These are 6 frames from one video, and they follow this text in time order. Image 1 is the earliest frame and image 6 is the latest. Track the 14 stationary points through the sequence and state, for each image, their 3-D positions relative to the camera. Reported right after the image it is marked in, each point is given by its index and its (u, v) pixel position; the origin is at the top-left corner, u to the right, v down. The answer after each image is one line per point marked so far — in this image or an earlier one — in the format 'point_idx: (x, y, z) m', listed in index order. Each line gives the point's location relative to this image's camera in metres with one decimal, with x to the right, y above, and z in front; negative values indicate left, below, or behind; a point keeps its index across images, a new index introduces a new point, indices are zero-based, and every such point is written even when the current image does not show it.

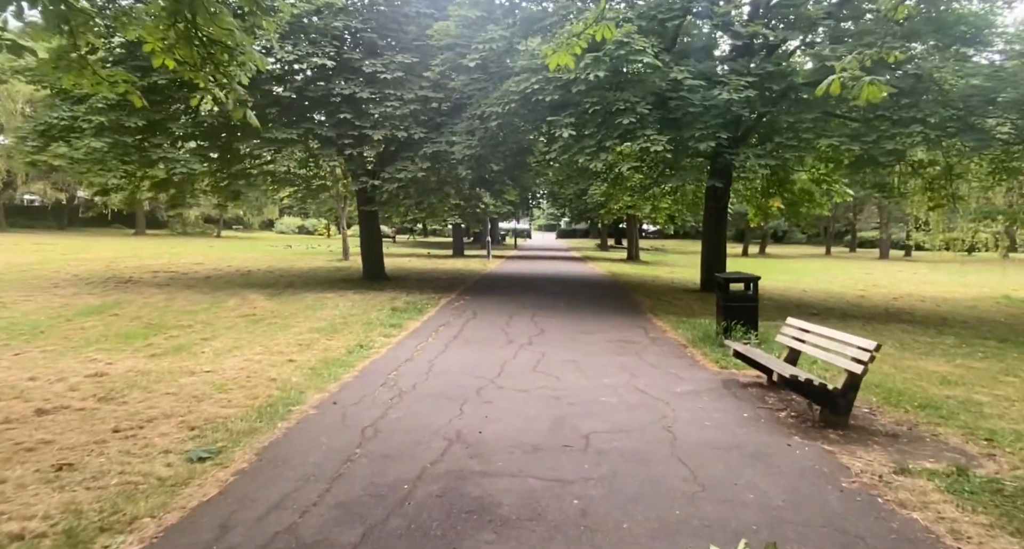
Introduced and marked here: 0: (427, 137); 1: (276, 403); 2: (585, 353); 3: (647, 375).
0: (-2.1, +3.4, +16.7) m
1: (-2.3, -1.2, +6.5) m
2: (+1.0, -1.1, +9.7) m
3: (+1.7, -1.2, +8.3) m
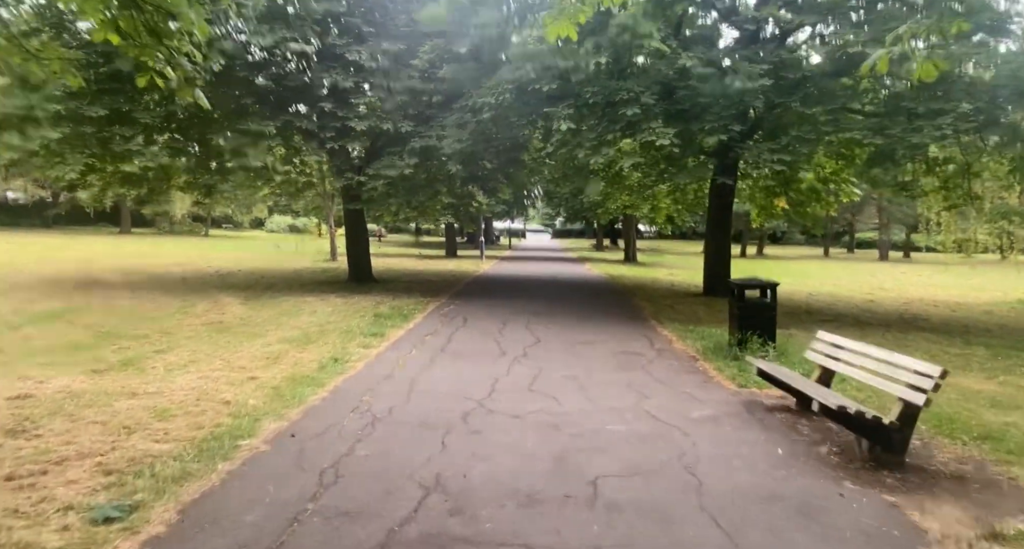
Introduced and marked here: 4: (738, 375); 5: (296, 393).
0: (-2.2, +3.3, +15.7) m
1: (-2.3, -1.3, +5.5) m
2: (+1.0, -1.2, +8.7) m
3: (+1.6, -1.3, +7.3) m
4: (+2.8, -1.2, +8.2) m
5: (-2.2, -1.2, +6.9) m
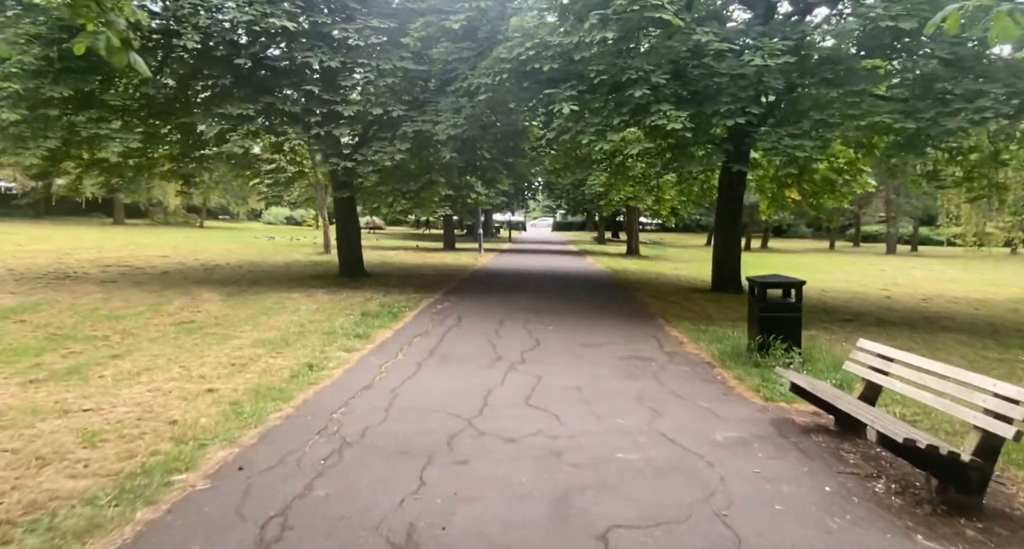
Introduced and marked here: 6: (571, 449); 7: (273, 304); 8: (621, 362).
0: (-2.3, +3.4, +14.7) m
1: (-2.4, -1.3, +4.5) m
2: (+0.9, -1.2, +7.8) m
3: (+1.5, -1.3, +6.4) m
4: (+2.7, -1.2, +7.3) m
5: (-2.3, -1.2, +6.0) m
6: (+0.5, -1.4, +5.2) m
7: (-4.4, -0.5, +12.5) m
8: (+1.4, -1.1, +8.7) m
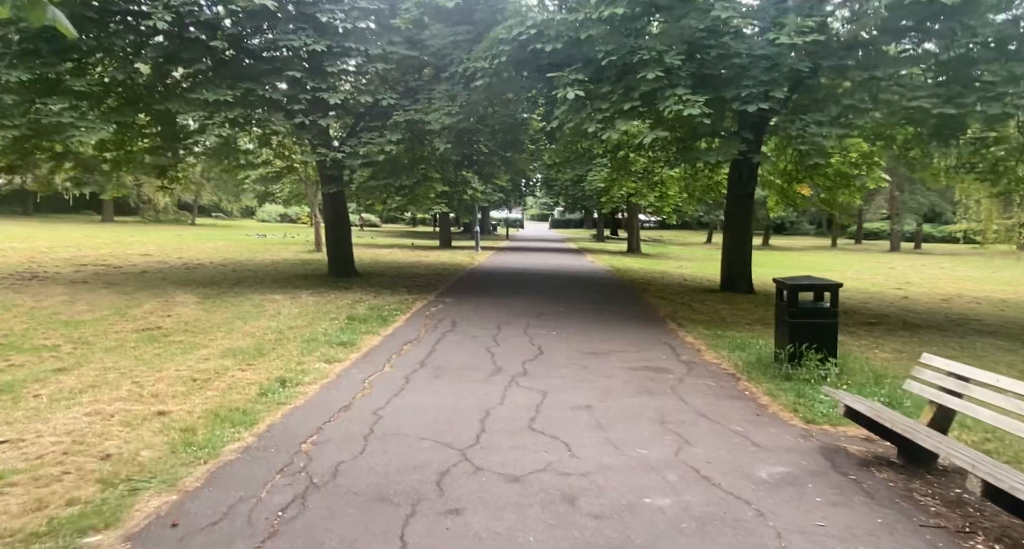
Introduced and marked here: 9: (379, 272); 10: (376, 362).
0: (-2.3, +3.5, +13.7) m
1: (-2.4, -1.3, +3.6) m
2: (+0.9, -1.2, +6.9) m
3: (+1.5, -1.3, +5.4) m
4: (+2.7, -1.2, +6.4) m
5: (-2.2, -1.2, +5.1) m
6: (+0.5, -1.4, +4.3) m
7: (-4.4, -0.5, +11.5) m
8: (+1.4, -1.1, +7.7) m
9: (-3.8, +0.1, +19.2) m
10: (-1.6, -1.0, +8.1) m
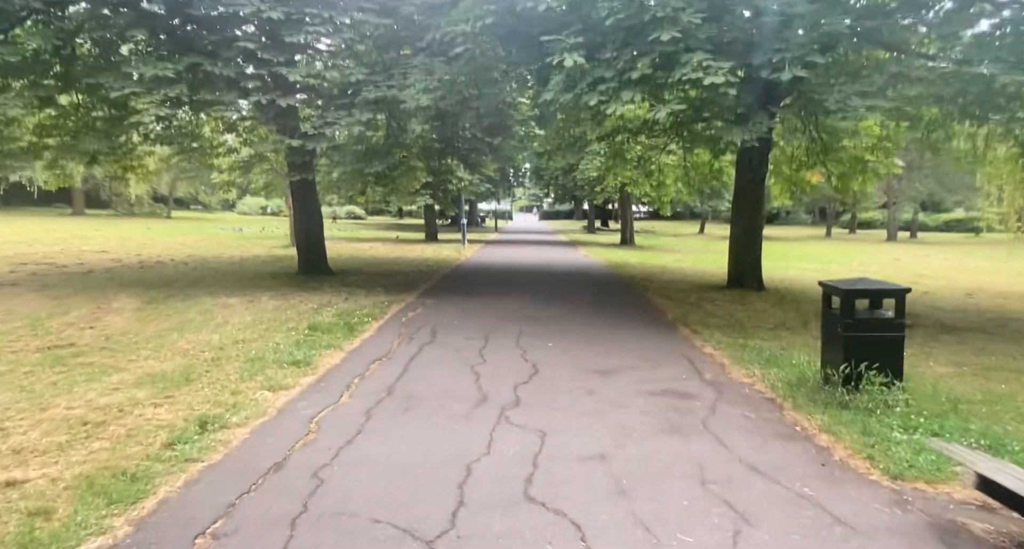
0: (-2.5, +3.5, +12.1) m
1: (-2.4, -1.4, +2.0) m
2: (+0.8, -1.3, +5.4) m
3: (+1.5, -1.4, +3.9) m
4: (+2.7, -1.3, +4.9) m
5: (-2.3, -1.3, +3.5) m
6: (+0.4, -1.5, +2.8) m
7: (-4.6, -0.6, +9.9) m
8: (+1.3, -1.2, +6.2) m
9: (-4.1, +0.1, +17.6) m
10: (-1.7, -1.1, +6.5) m
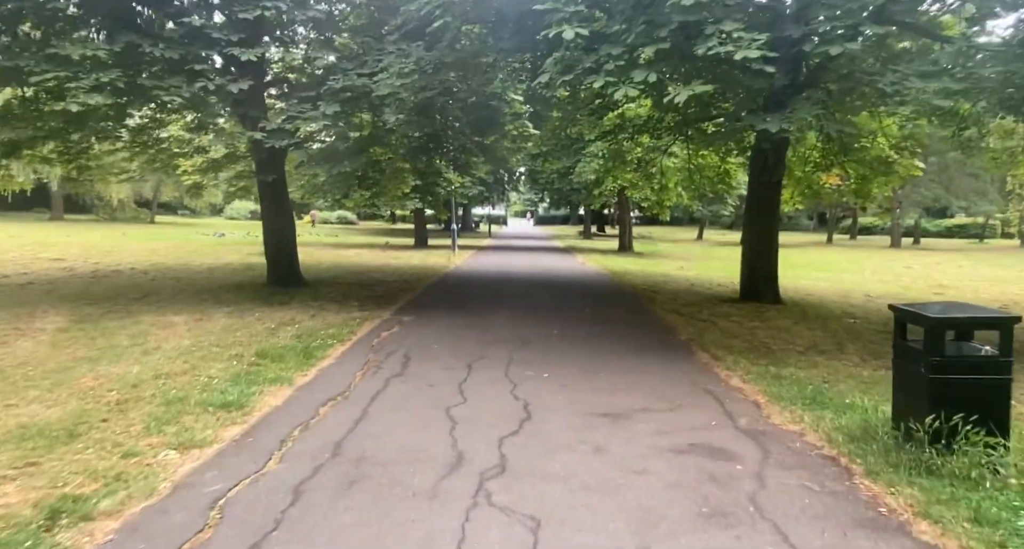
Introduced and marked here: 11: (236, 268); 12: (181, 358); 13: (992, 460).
0: (-2.7, +3.3, +10.6) m
1: (-2.5, -1.6, +0.5) m
2: (+0.7, -1.4, +3.9) m
3: (+1.4, -1.5, +2.4) m
4: (+2.5, -1.4, +3.4) m
5: (-2.4, -1.5, +2.0) m
6: (+0.3, -1.6, +1.3) m
7: (-4.8, -0.8, +8.4) m
8: (+1.2, -1.3, +4.7) m
9: (-4.3, -0.1, +16.1) m
10: (-1.8, -1.3, +5.0) m
11: (-7.4, +0.2, +18.1) m
12: (-3.6, -0.9, +7.4) m
13: (+3.2, -1.2, +4.5) m
